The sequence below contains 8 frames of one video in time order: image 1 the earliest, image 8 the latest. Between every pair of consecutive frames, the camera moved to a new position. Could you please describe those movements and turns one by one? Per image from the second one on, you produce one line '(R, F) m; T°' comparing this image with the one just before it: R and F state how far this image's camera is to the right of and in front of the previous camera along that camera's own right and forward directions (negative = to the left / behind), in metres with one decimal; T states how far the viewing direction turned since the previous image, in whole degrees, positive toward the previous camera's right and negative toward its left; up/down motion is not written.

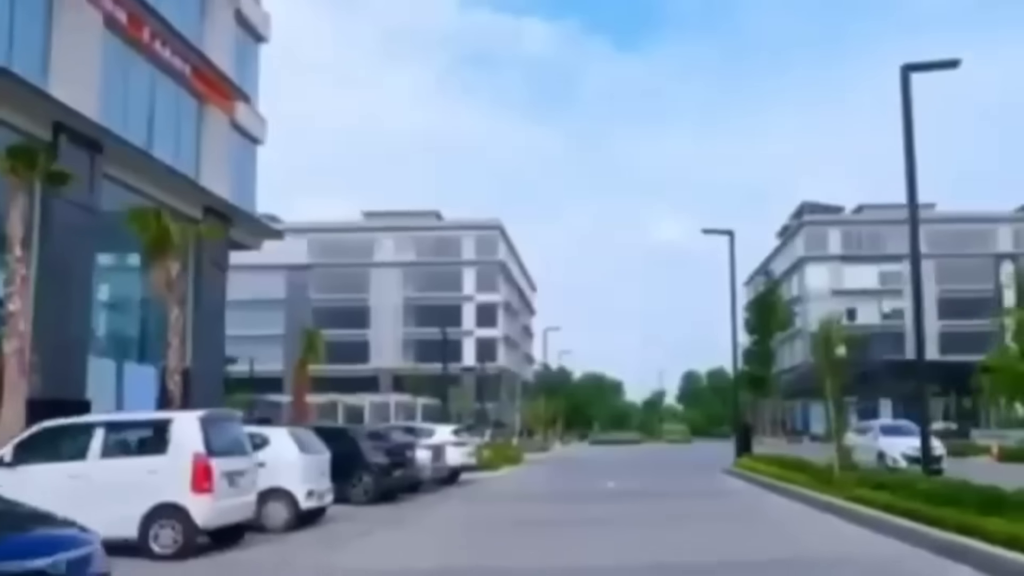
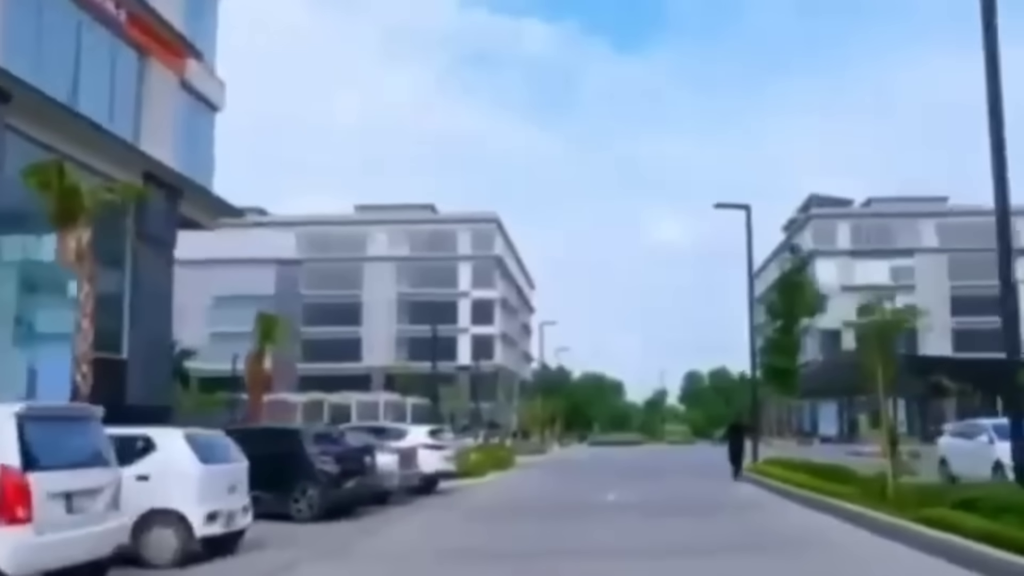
(+0.3, +4.2) m; 0°
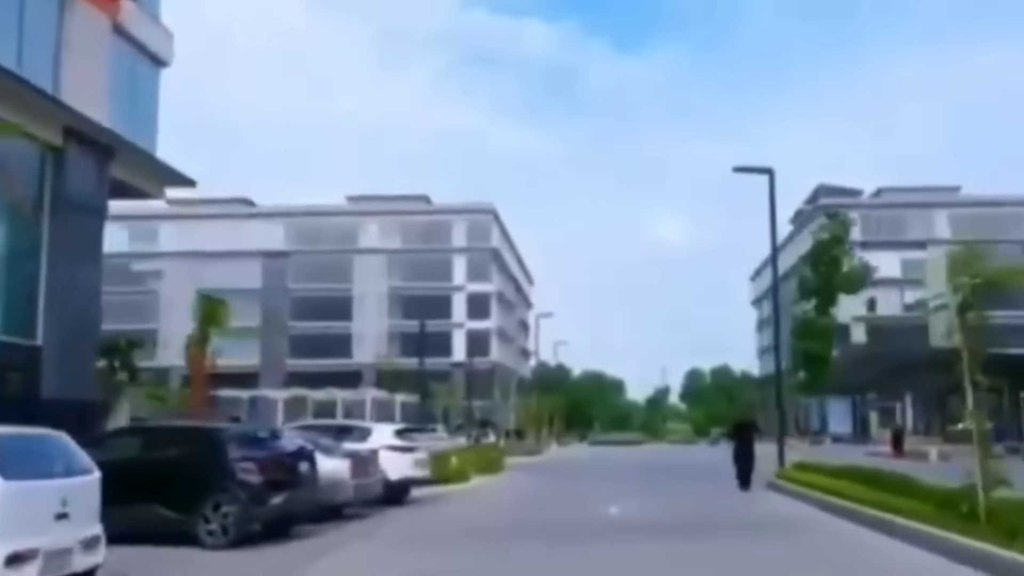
(+0.3, +4.3) m; 0°
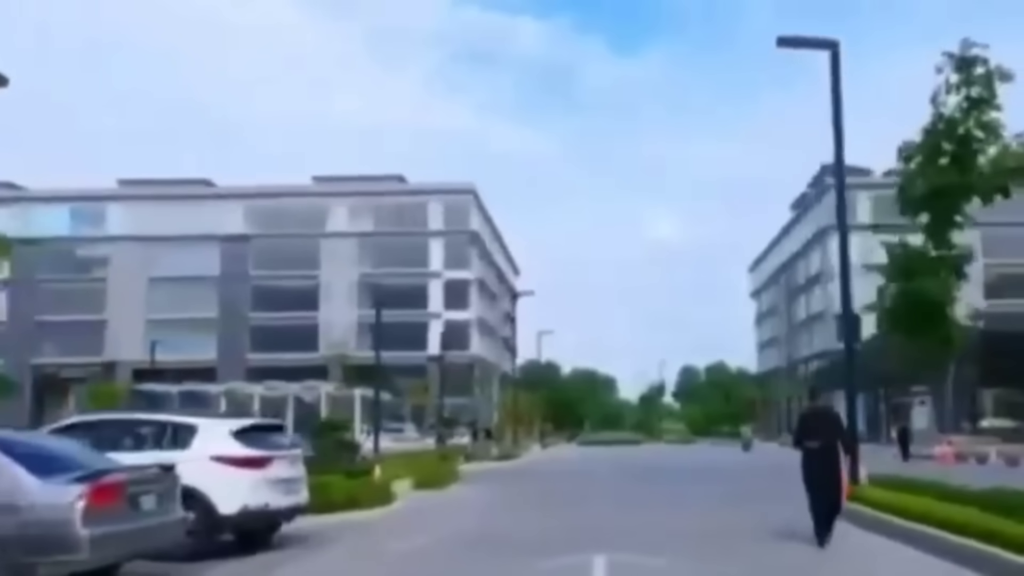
(+0.7, +8.8) m; 0°
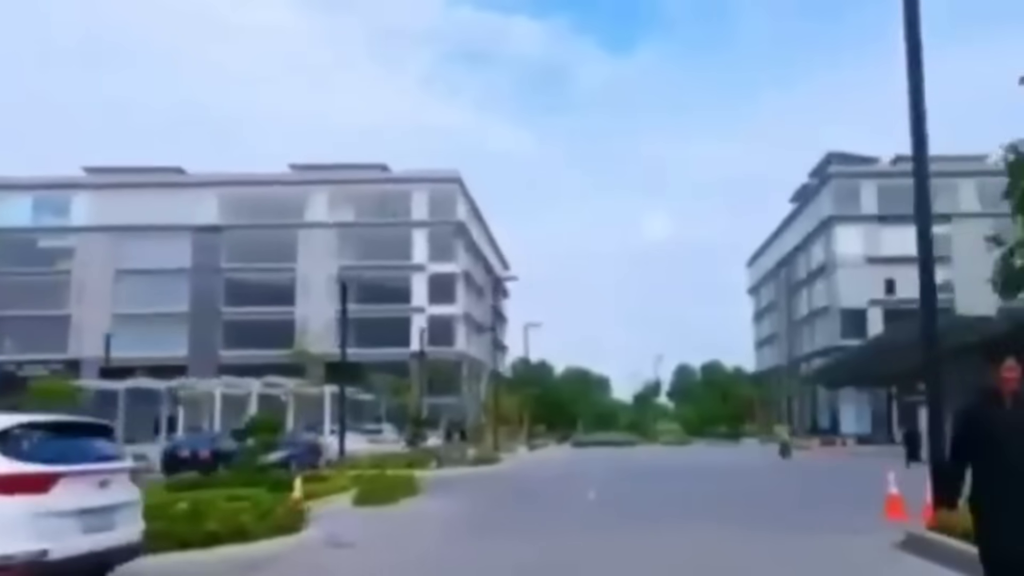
(+0.4, +5.0) m; 0°
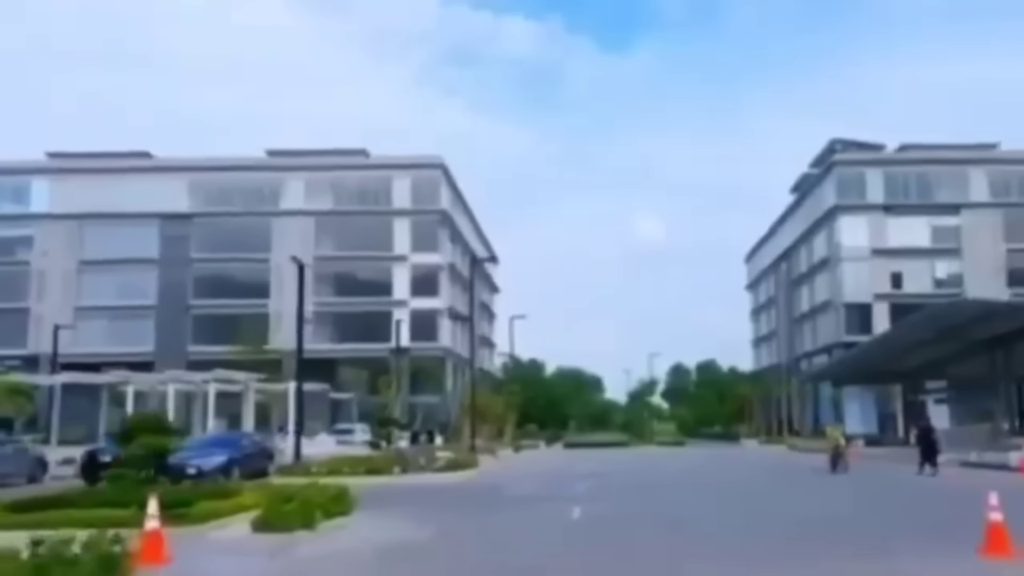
(+0.4, +5.0) m; 0°
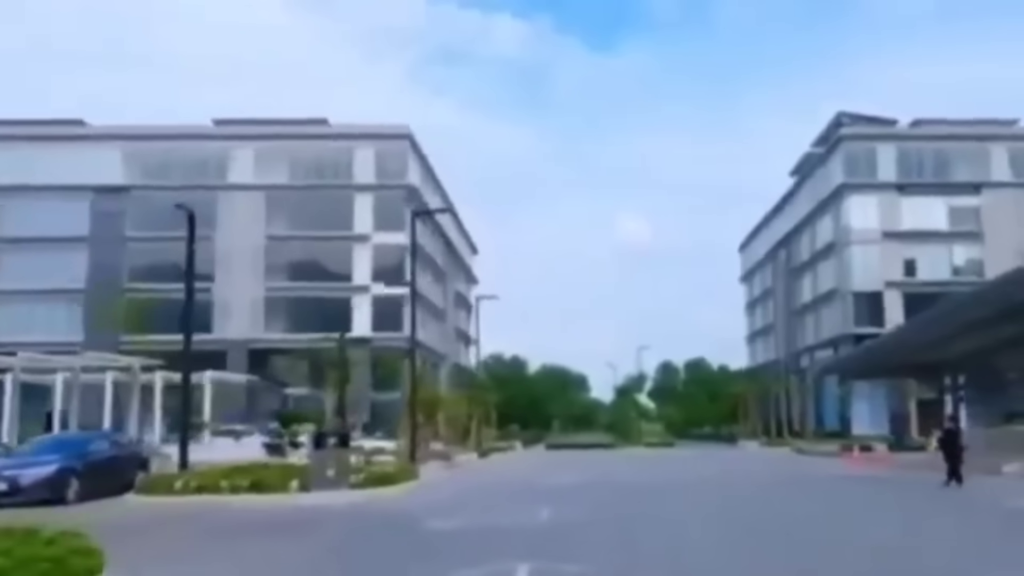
(+0.7, +9.0) m; +1°
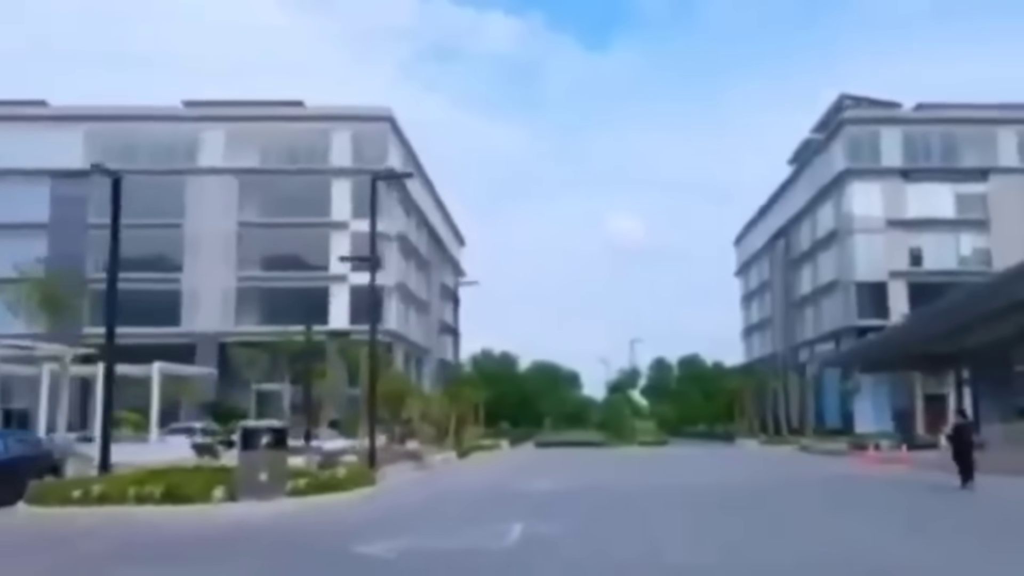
(+0.3, +4.1) m; 0°
